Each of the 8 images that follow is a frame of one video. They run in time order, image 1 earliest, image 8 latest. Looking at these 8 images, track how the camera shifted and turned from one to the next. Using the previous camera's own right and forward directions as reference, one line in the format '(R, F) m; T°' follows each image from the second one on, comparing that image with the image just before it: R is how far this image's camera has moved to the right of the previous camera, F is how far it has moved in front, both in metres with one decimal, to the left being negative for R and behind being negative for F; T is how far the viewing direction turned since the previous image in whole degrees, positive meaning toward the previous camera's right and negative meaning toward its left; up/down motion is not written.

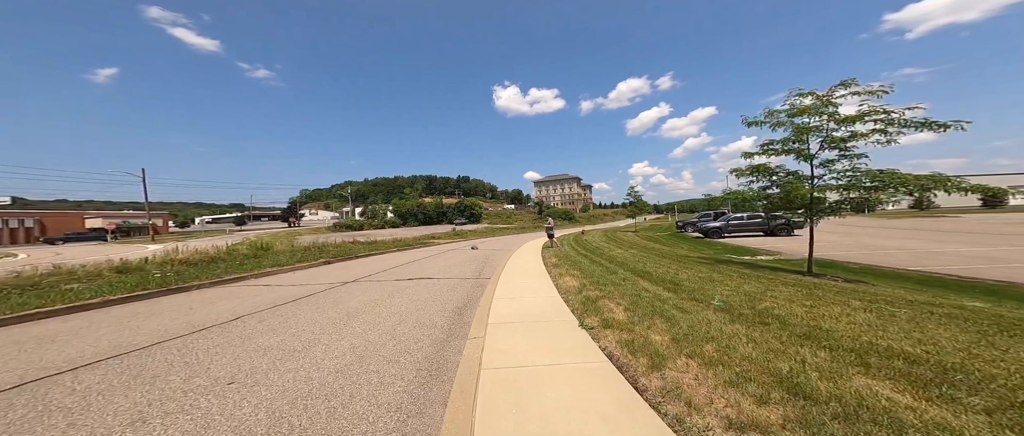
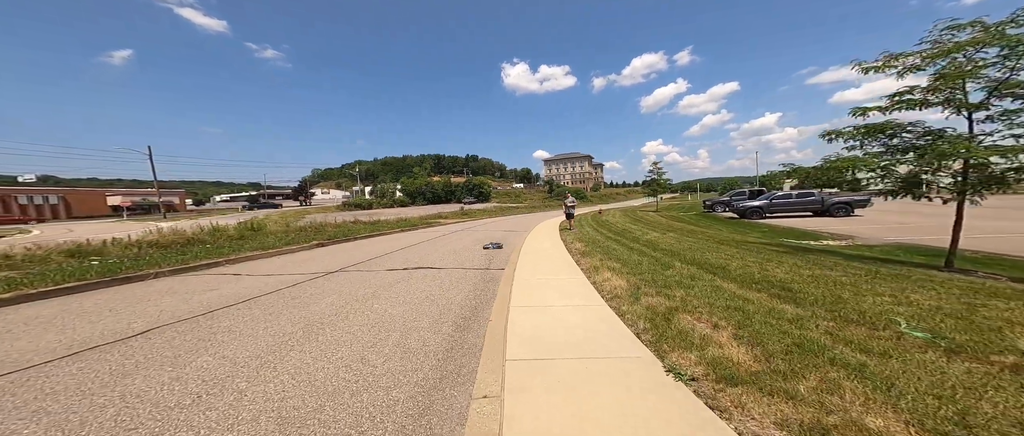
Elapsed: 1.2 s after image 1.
(-0.2, +1.9) m; -2°
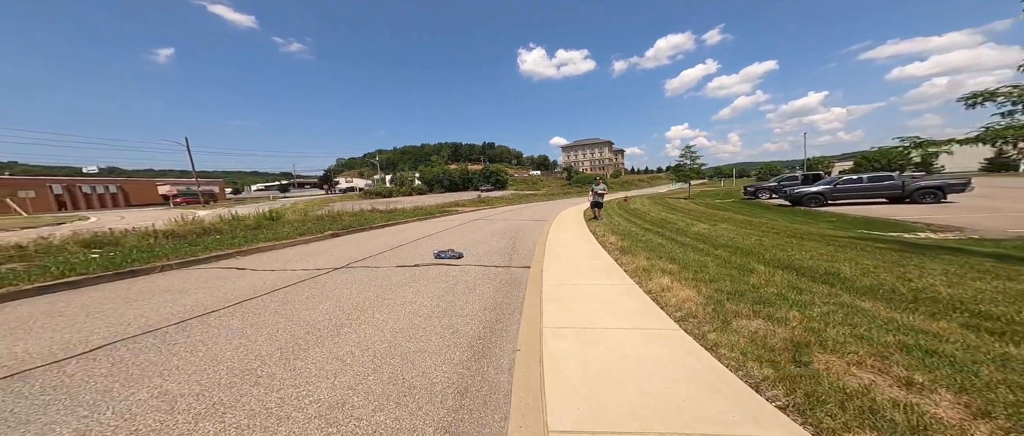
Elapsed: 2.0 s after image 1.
(-0.2, +1.1) m; -4°
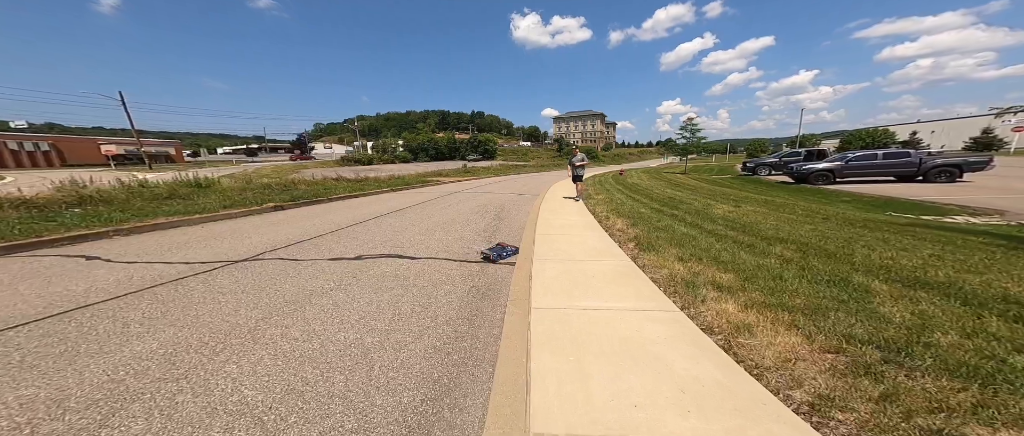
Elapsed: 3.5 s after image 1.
(+0.2, +1.9) m; +3°
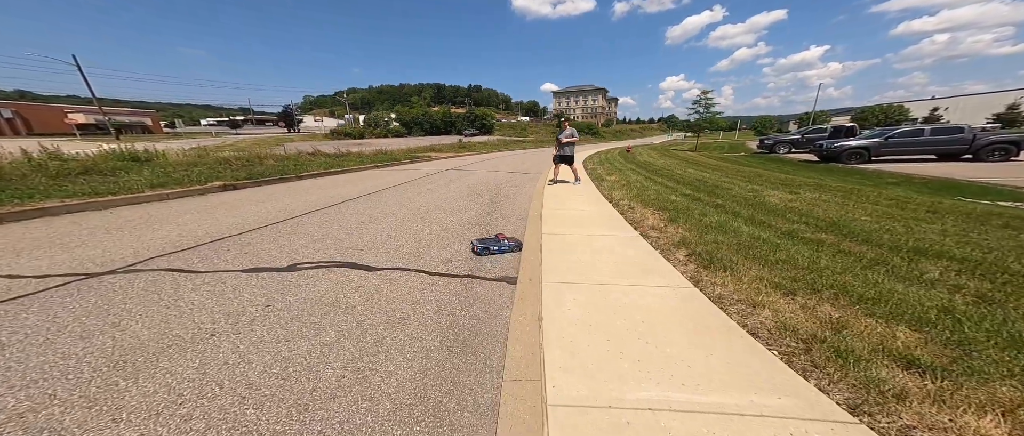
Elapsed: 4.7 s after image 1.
(0.0, +1.6) m; +1°
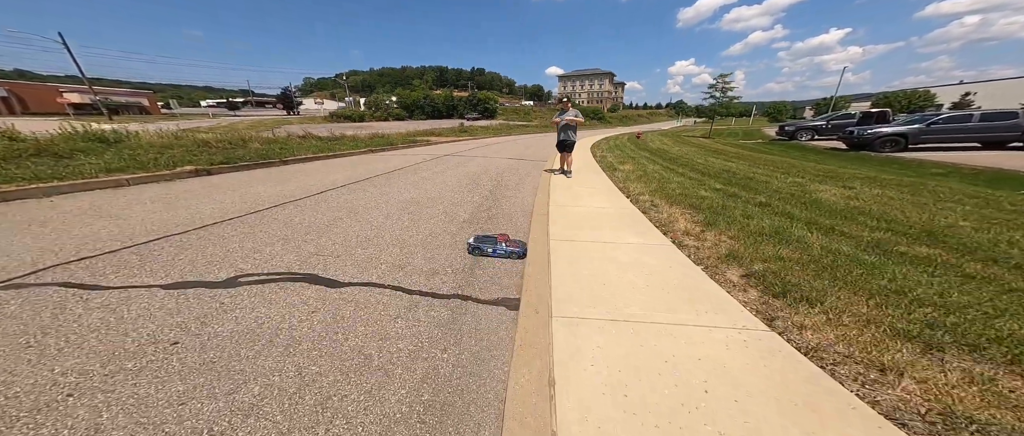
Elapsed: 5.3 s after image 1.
(0.0, +0.8) m; -1°
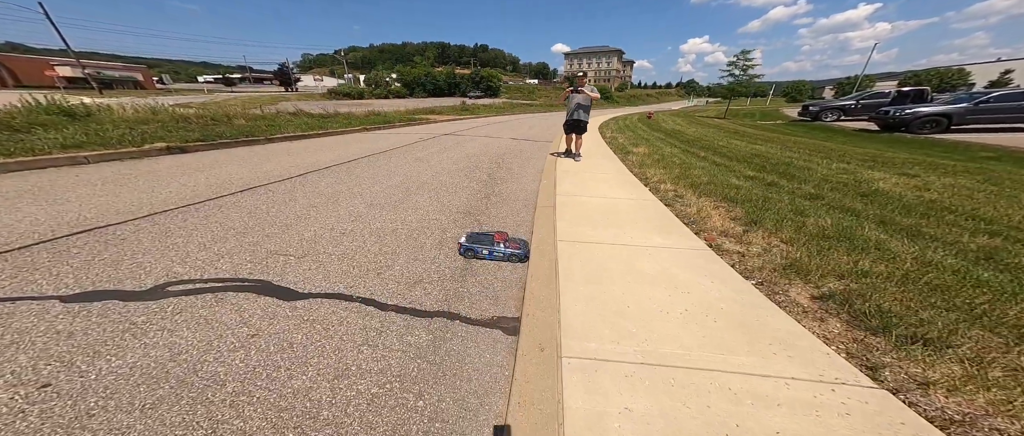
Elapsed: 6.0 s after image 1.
(0.0, +0.6) m; -1°
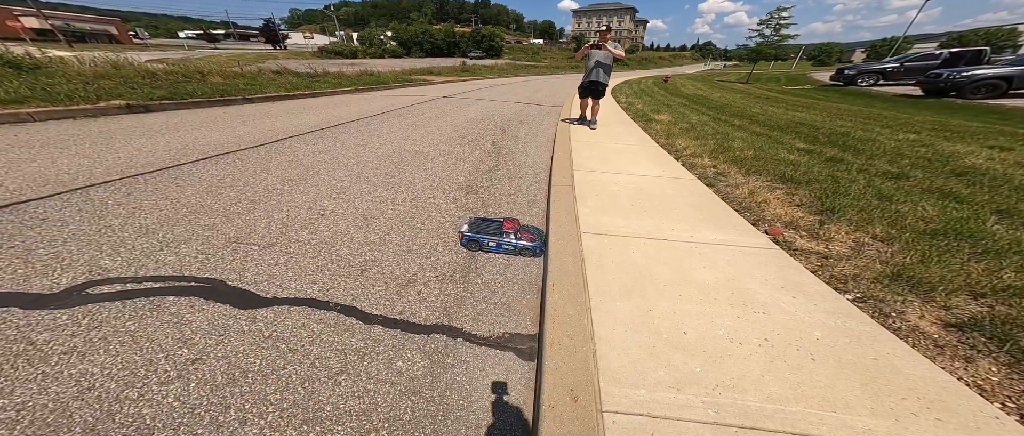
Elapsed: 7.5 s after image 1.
(-0.1, +0.6) m; 0°
